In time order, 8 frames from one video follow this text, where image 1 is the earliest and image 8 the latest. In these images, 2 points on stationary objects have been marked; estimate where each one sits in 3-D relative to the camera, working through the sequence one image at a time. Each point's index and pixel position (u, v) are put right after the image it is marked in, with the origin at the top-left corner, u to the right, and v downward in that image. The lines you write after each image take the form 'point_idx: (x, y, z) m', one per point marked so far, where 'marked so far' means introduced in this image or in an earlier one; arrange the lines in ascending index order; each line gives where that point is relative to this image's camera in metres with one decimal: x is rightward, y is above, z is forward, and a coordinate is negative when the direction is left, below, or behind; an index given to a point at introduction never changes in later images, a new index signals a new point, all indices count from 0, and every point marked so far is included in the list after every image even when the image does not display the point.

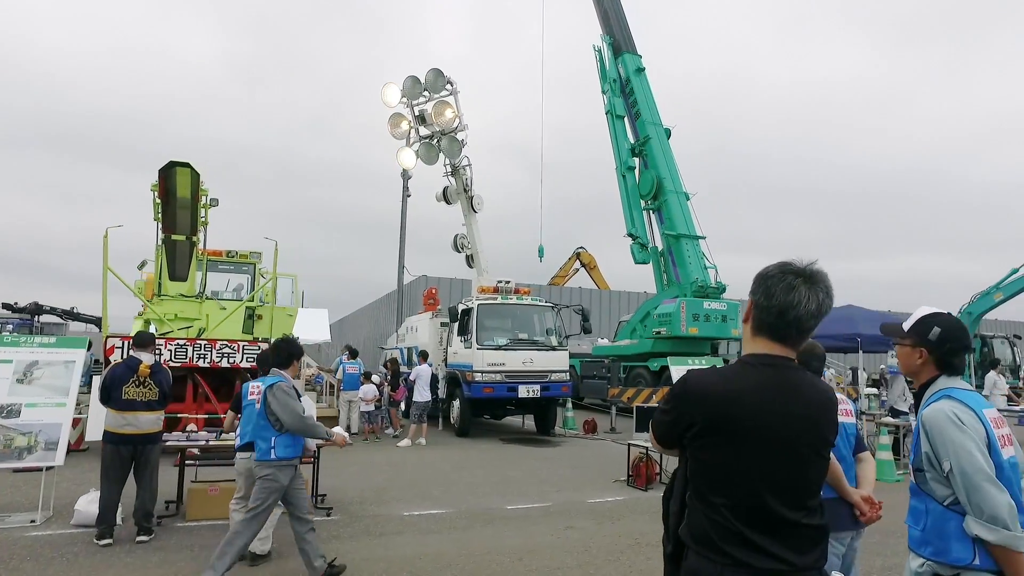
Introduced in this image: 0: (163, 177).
0: (-7.4, +2.3, +11.1) m
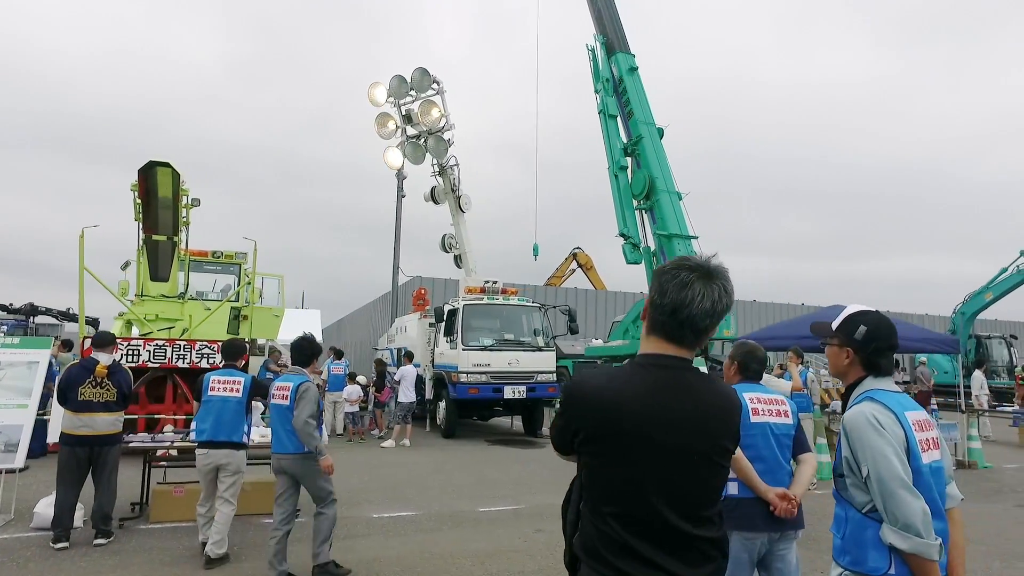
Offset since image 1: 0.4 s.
0: (-7.7, +2.3, +11.1) m
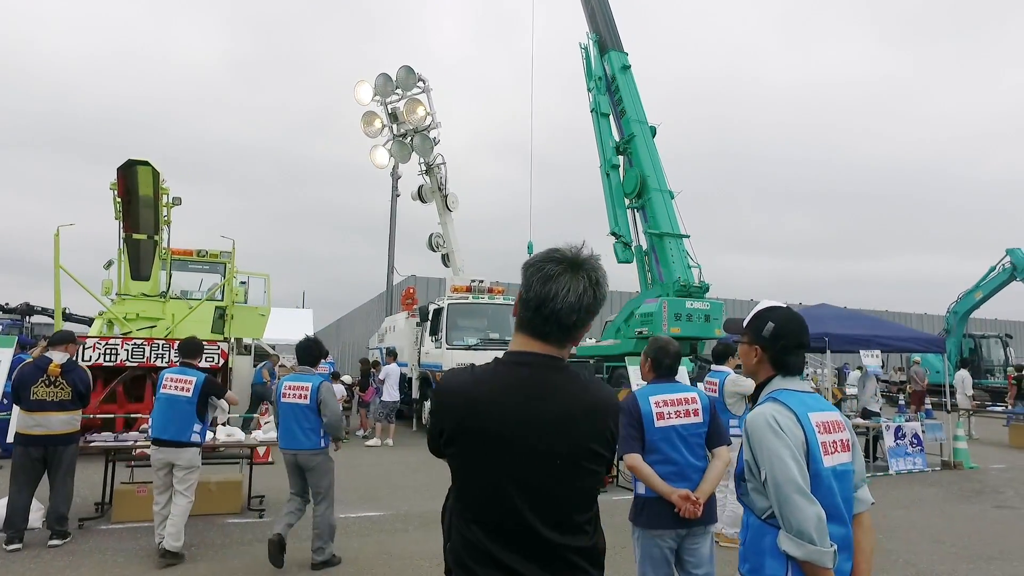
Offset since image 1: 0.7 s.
0: (-8.1, +2.3, +11.0) m
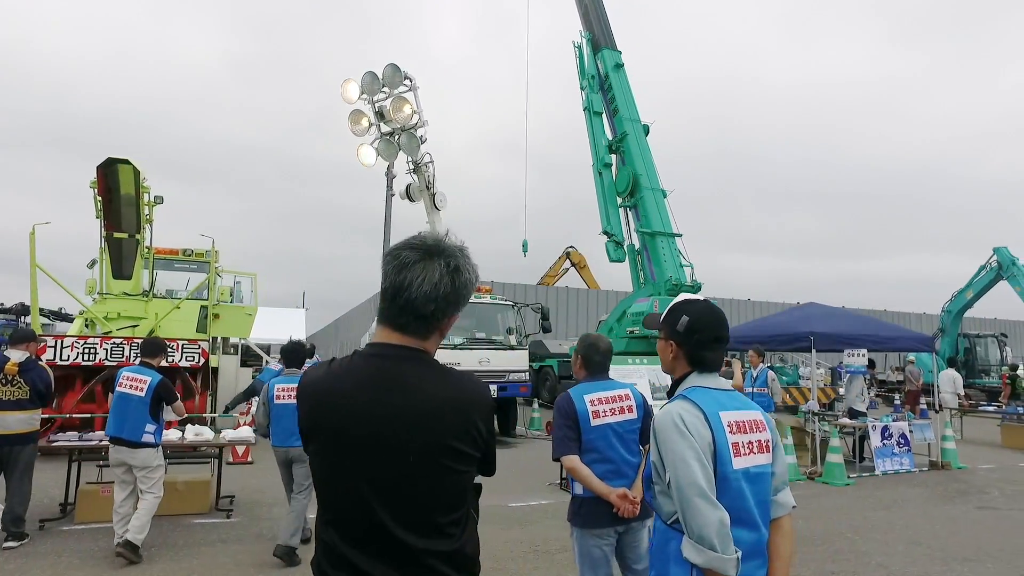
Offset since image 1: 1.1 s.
0: (-8.5, +2.4, +10.9) m
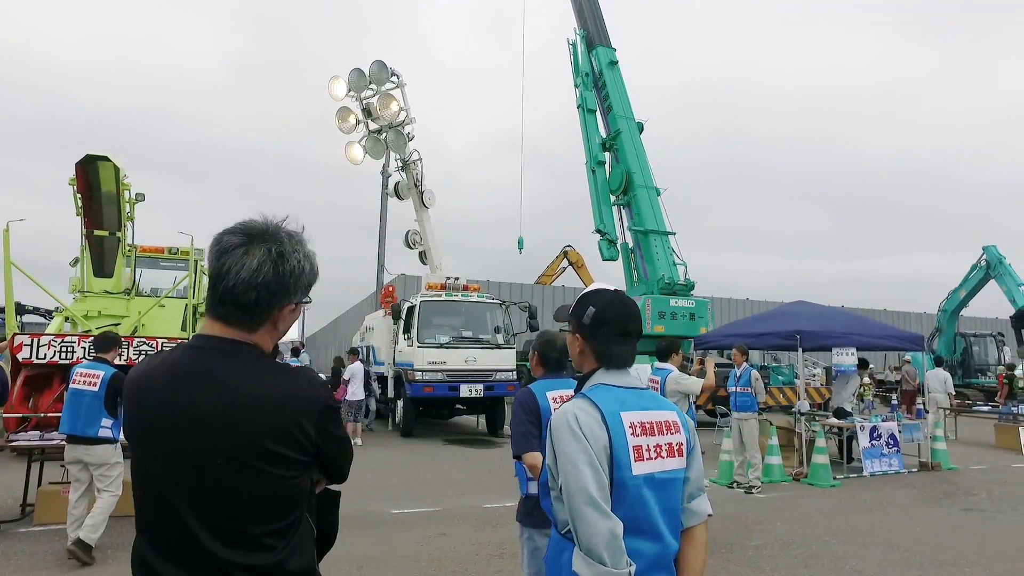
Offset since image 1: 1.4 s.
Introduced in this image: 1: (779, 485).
0: (-8.8, +2.4, +10.8) m
1: (+4.5, -3.3, +8.9) m
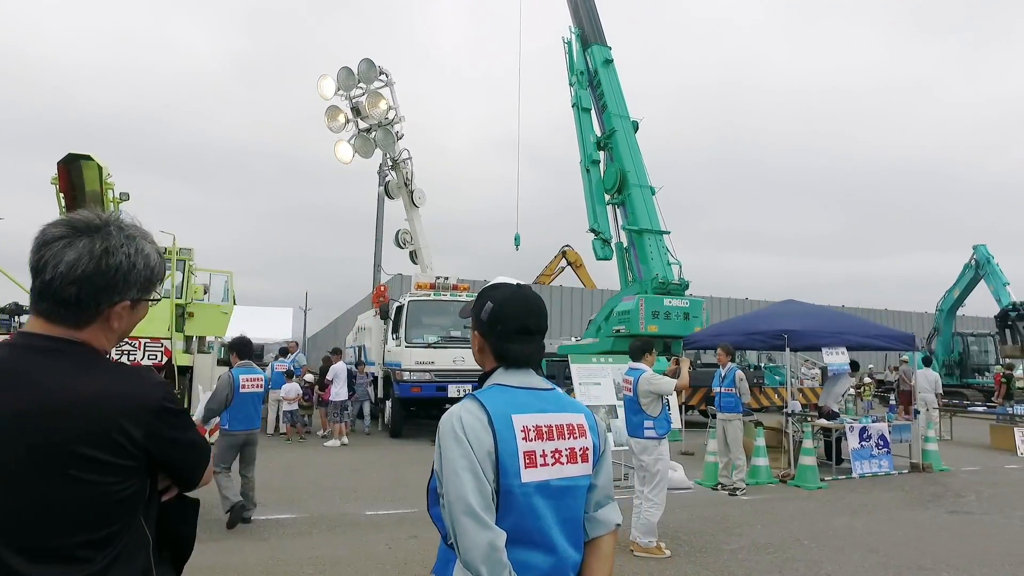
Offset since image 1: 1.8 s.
0: (-9.1, +2.4, +10.8) m
1: (+4.2, -3.3, +8.8) m
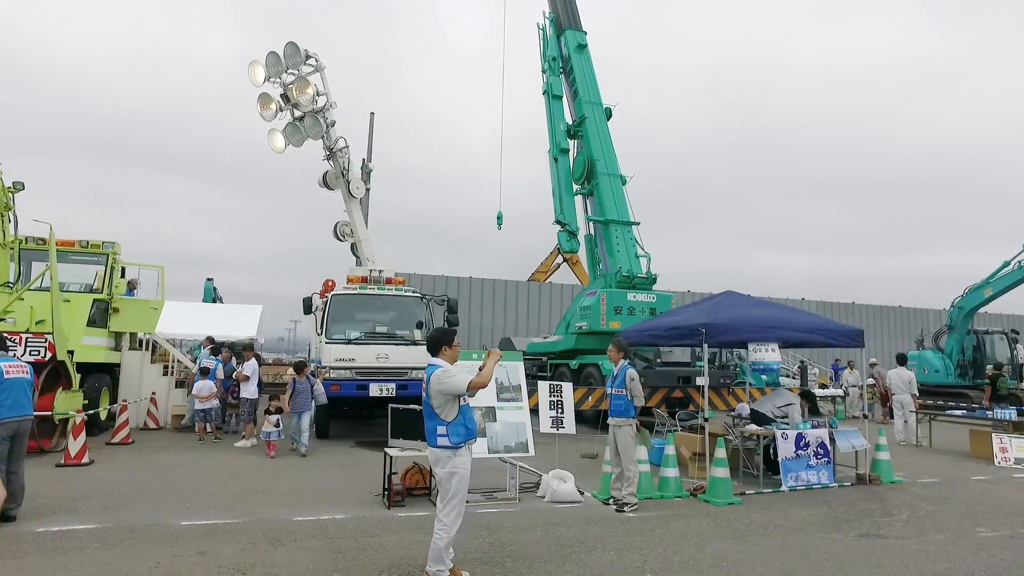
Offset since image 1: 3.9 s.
0: (-10.9, +2.5, +10.4) m
1: (+2.3, -3.1, +7.8) m
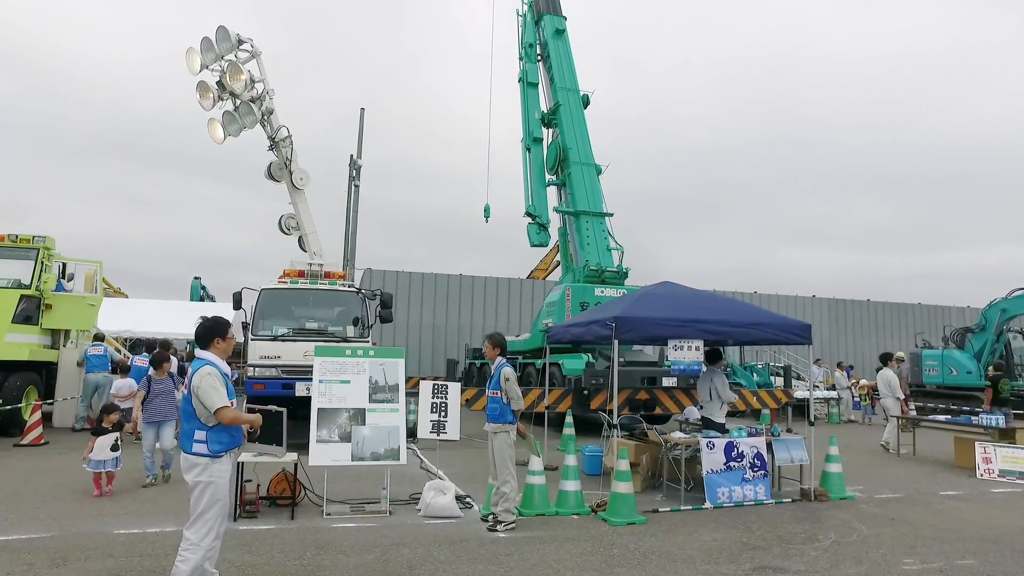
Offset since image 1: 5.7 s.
0: (-12.5, +2.6, +10.1) m
1: (+0.6, -3.0, +6.8) m
